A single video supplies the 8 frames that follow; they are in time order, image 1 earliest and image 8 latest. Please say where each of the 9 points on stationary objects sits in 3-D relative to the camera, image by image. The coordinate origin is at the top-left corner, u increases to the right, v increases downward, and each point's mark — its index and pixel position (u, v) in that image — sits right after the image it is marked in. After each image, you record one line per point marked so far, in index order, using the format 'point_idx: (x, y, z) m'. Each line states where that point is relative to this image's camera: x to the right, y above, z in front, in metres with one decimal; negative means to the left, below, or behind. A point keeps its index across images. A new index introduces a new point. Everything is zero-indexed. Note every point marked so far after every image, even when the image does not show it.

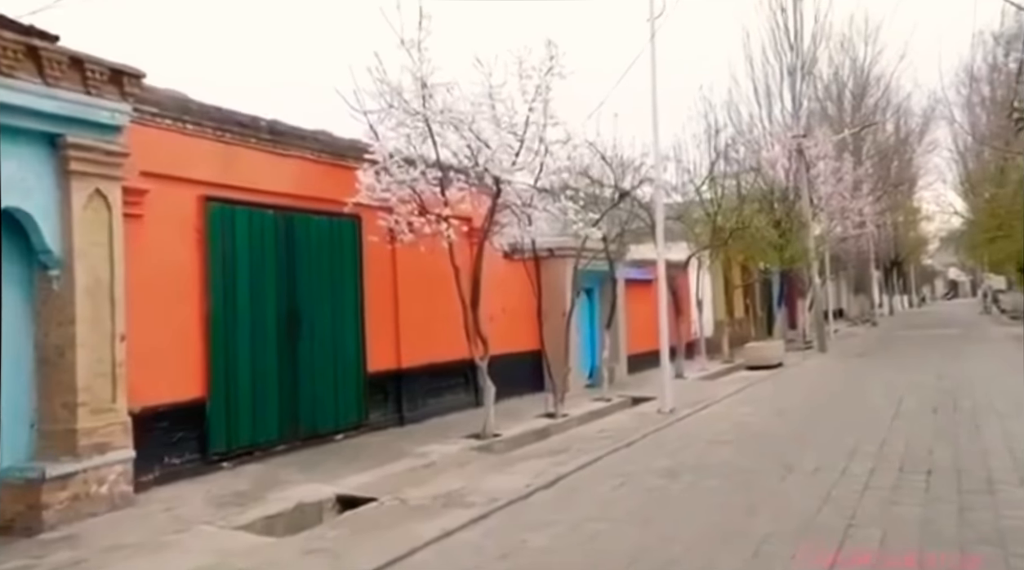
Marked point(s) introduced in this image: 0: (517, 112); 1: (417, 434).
0: (+0.1, +2.5, +12.8) m
1: (-1.4, -2.1, +12.3) m
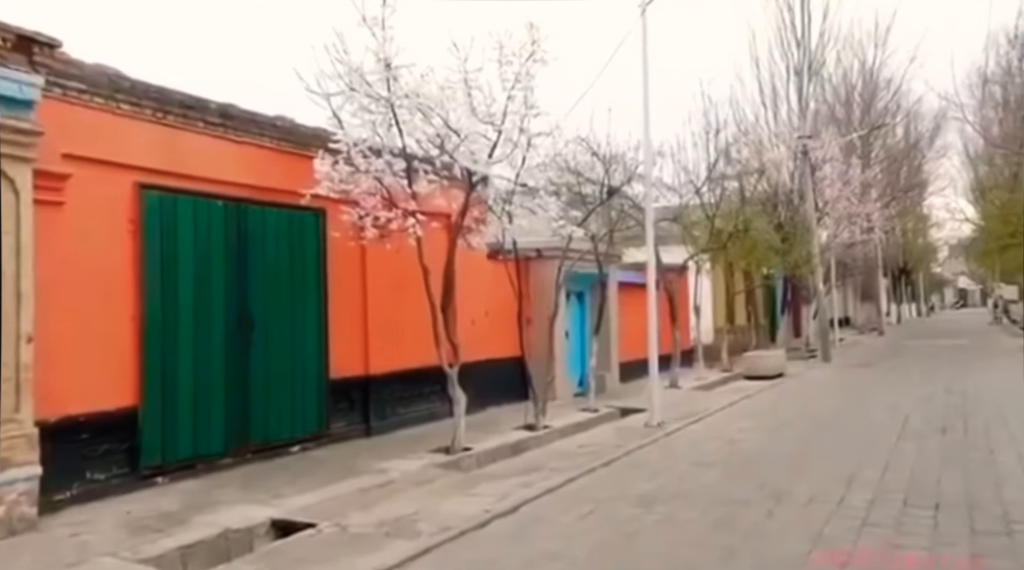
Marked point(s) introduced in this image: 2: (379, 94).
0: (-0.2, +2.5, +11.8) m
1: (-1.7, -2.2, +11.4) m
2: (-1.6, +2.2, +10.1) m
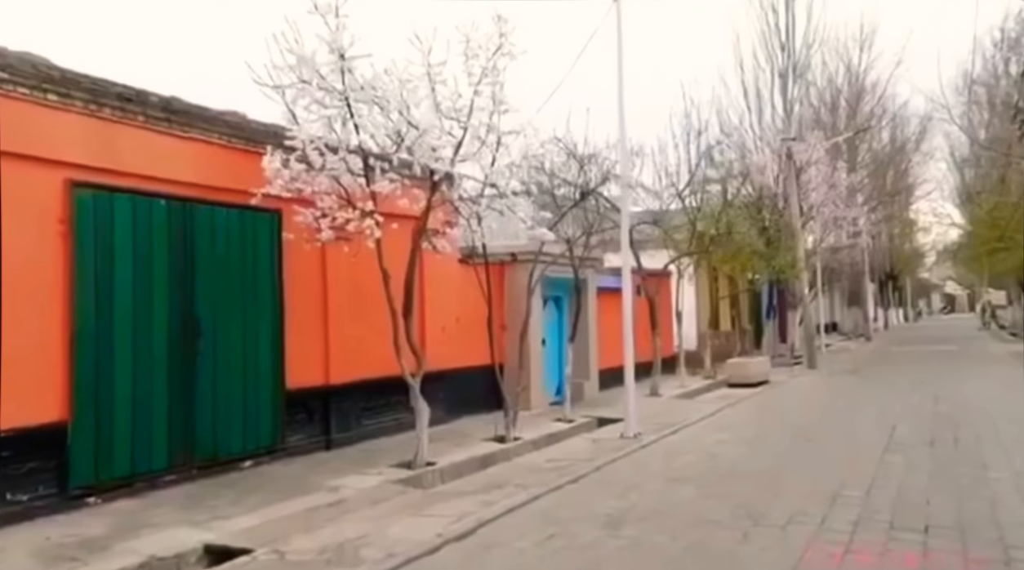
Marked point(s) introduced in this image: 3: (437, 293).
0: (-0.7, +2.4, +11.3) m
1: (-2.2, -2.2, +10.8) m
2: (-2.0, +2.2, +9.5) m
3: (-1.4, -0.1, +14.2) m
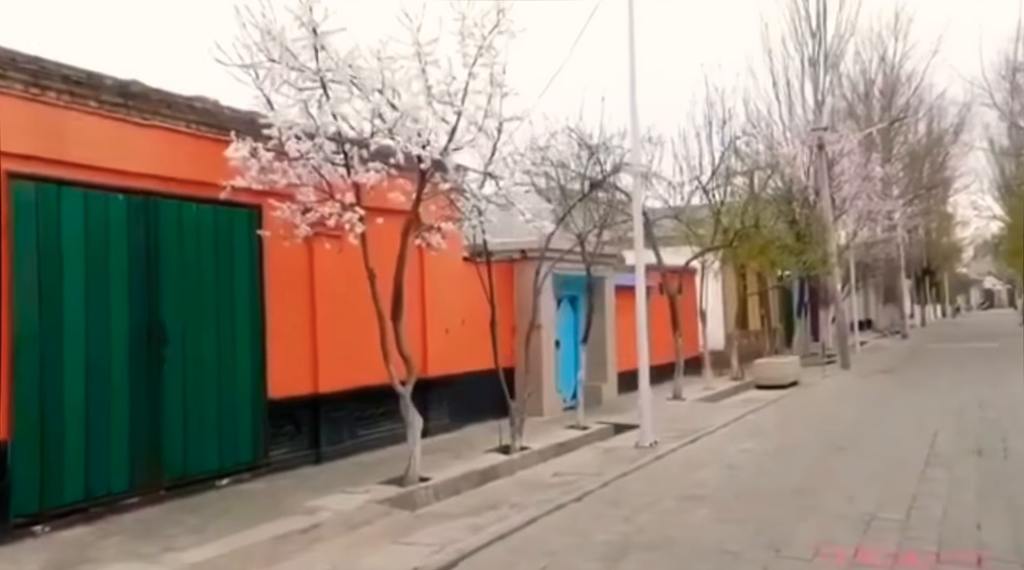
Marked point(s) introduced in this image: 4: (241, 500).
0: (-0.7, +2.5, +10.3) m
1: (-2.1, -2.2, +9.9) m
2: (-2.0, +2.2, +8.6) m
3: (-1.3, -0.1, +13.3) m
4: (-2.8, -2.2, +8.8) m
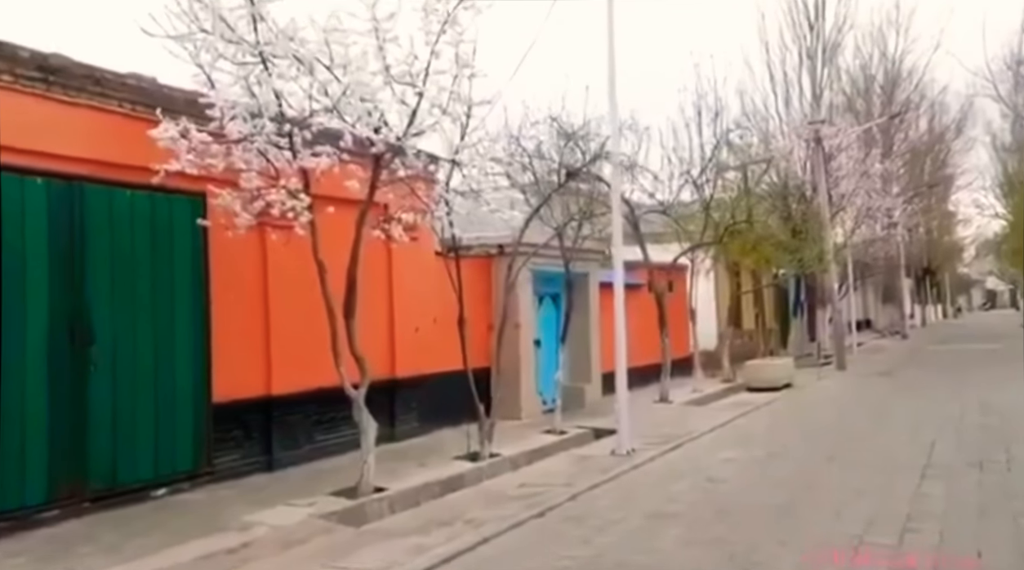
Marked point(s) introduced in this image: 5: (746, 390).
0: (-1.1, +2.5, +9.6) m
1: (-2.6, -2.2, +9.2) m
2: (-2.4, +2.2, +7.9) m
3: (-1.6, -0.1, +12.5) m
4: (-3.2, -2.1, +8.1) m
5: (+5.4, -2.4, +19.9) m
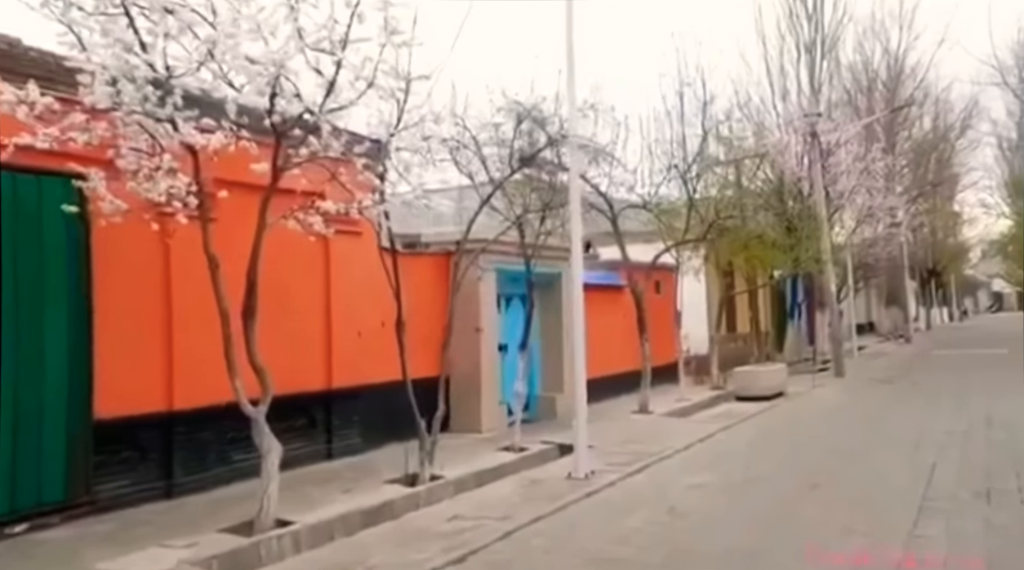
0: (-1.7, +2.5, +8.3) m
1: (-3.2, -2.1, +7.8) m
2: (-3.1, +2.2, +6.6) m
3: (-2.3, 0.0, +11.2) m
4: (-3.8, -2.1, +6.8) m
5: (+4.8, -2.4, +18.5) m
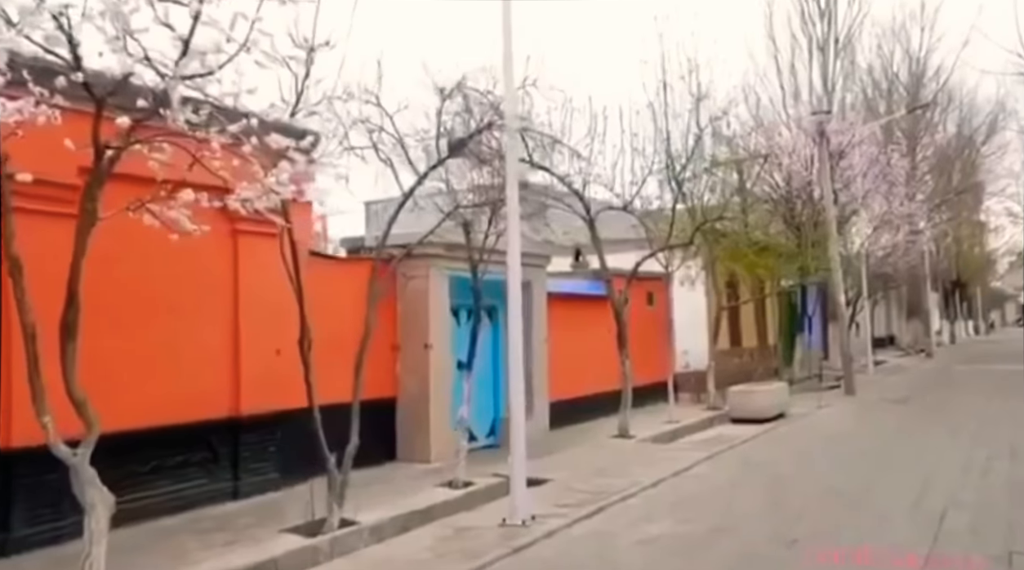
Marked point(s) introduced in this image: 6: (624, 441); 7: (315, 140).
0: (-2.5, +2.5, +6.7) m
1: (-4.0, -2.2, +6.2) m
2: (-3.9, +2.2, +5.0) m
3: (-3.0, -0.2, +9.6) m
4: (-4.6, -2.2, +5.2) m
5: (+4.2, -2.6, +16.7) m
6: (+1.8, -2.5, +13.8) m
7: (-1.7, +1.4, +8.2) m
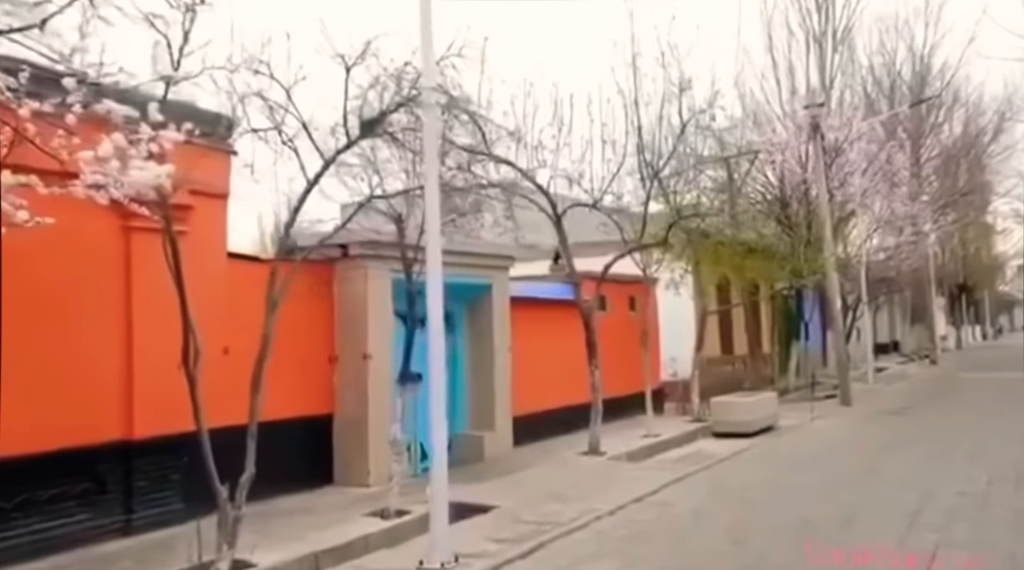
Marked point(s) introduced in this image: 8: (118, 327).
0: (-3.2, +2.4, +5.5) m
1: (-4.7, -2.2, +5.0) m
2: (-4.6, +2.2, +3.9) m
3: (-3.7, -0.2, +8.4) m
4: (-5.3, -2.2, +4.0) m
5: (+3.6, -2.7, +15.5) m
6: (+1.2, -2.5, +12.6) m
7: (-2.3, +1.4, +7.0) m
8: (-3.5, -0.4, +8.6) m
